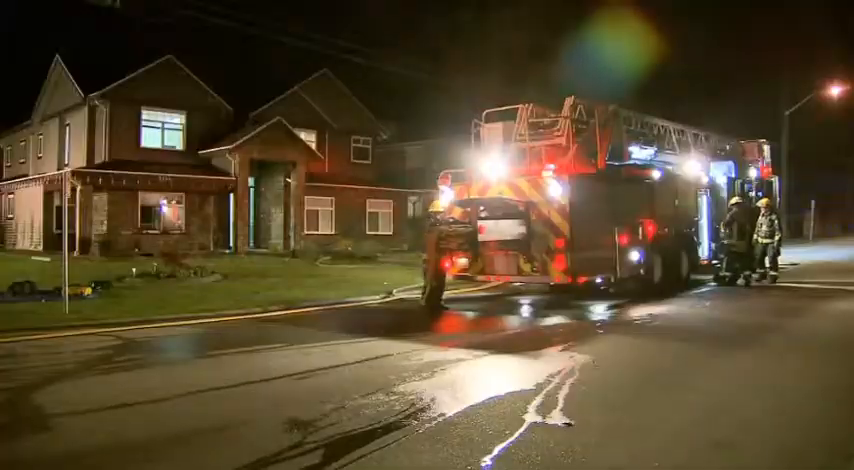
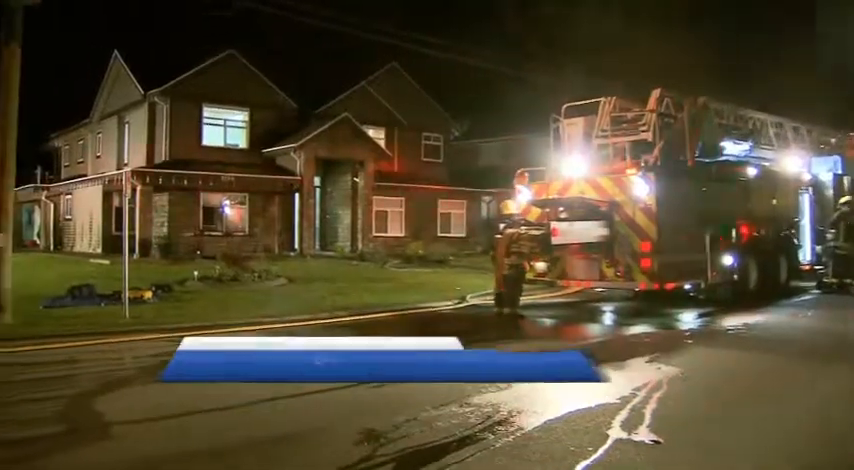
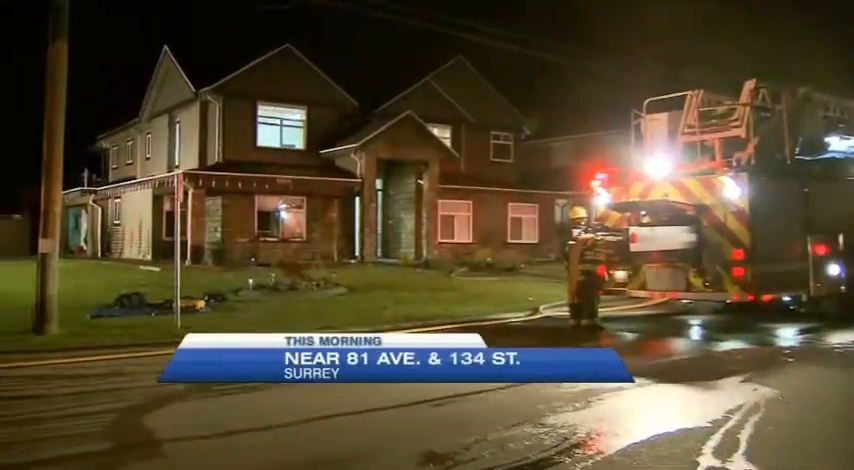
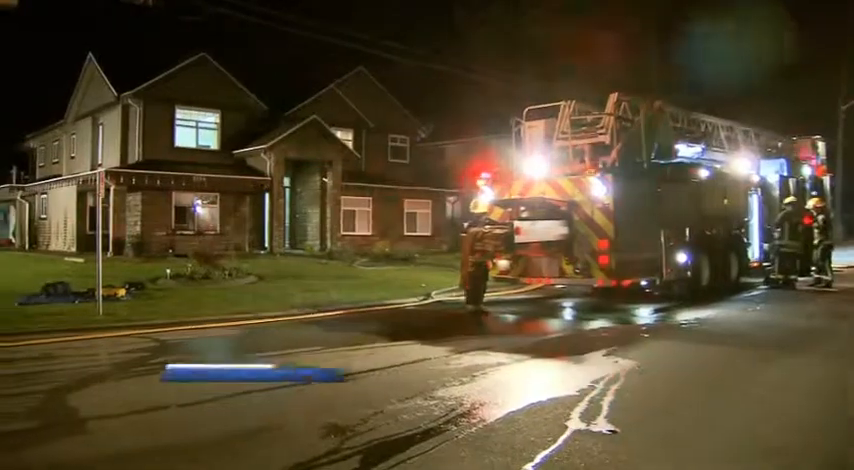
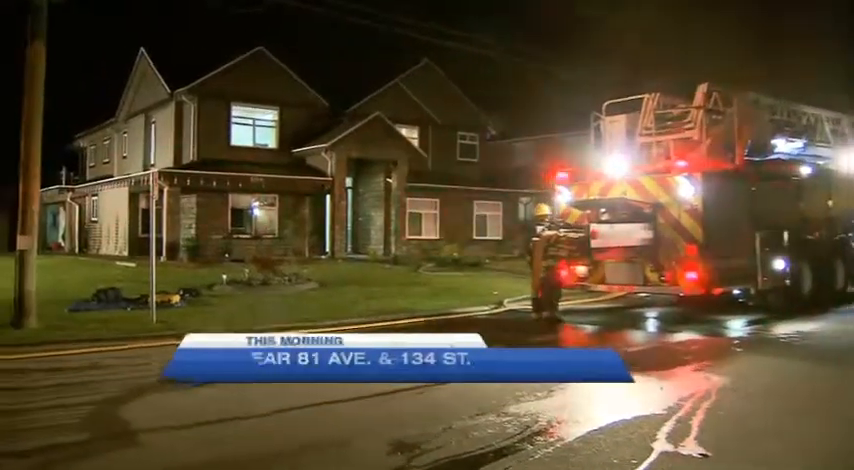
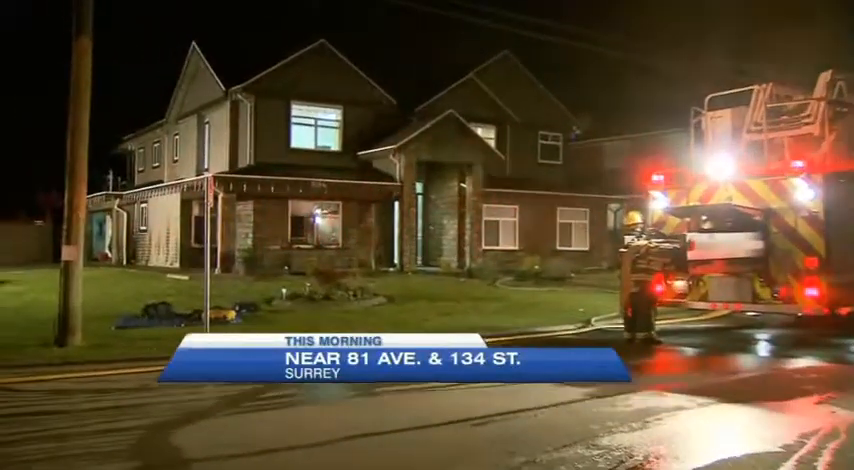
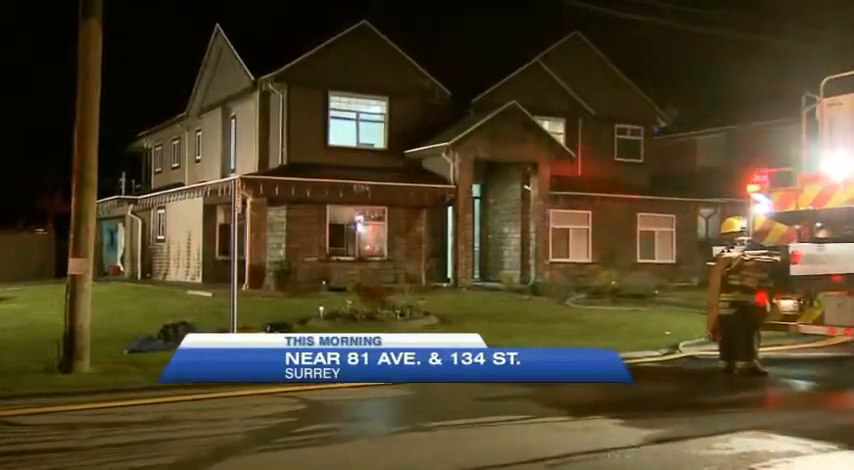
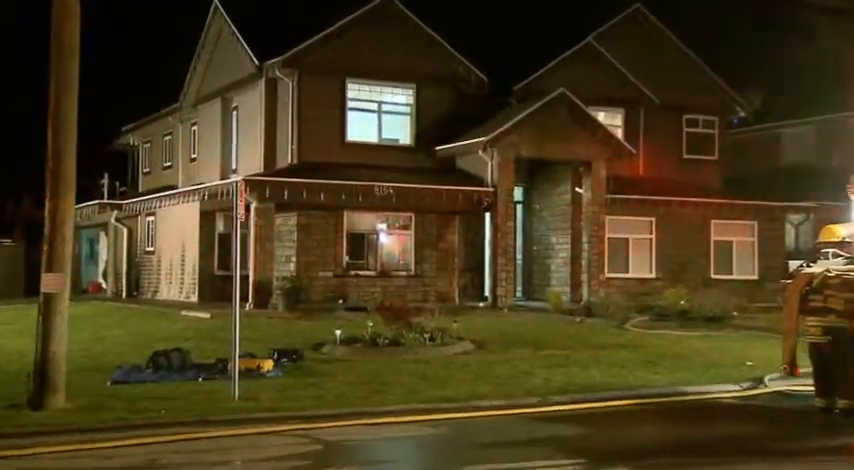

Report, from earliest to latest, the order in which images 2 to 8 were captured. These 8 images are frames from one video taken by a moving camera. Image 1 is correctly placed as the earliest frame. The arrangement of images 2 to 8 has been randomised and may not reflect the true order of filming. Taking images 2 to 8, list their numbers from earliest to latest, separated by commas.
4, 2, 5, 3, 6, 7, 8
